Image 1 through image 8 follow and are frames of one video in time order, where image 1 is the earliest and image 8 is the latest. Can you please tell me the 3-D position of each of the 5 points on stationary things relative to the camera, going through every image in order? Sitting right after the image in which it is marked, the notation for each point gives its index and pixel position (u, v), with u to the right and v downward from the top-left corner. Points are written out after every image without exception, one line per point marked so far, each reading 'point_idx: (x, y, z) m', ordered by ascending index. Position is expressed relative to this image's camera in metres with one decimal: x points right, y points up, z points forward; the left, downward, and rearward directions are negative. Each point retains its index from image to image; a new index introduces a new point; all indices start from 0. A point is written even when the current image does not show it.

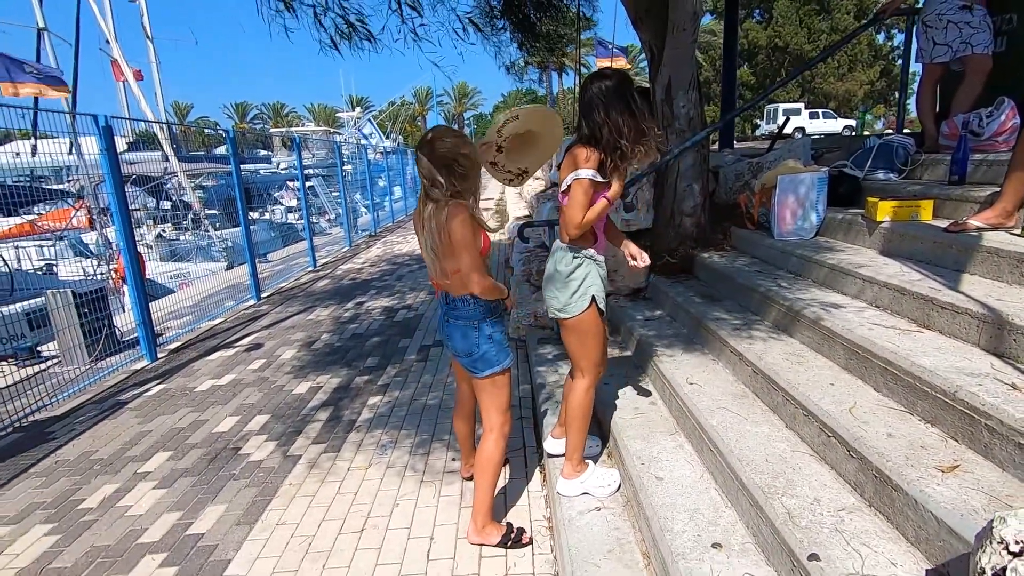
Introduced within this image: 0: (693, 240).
0: (+1.8, +0.5, +5.3) m
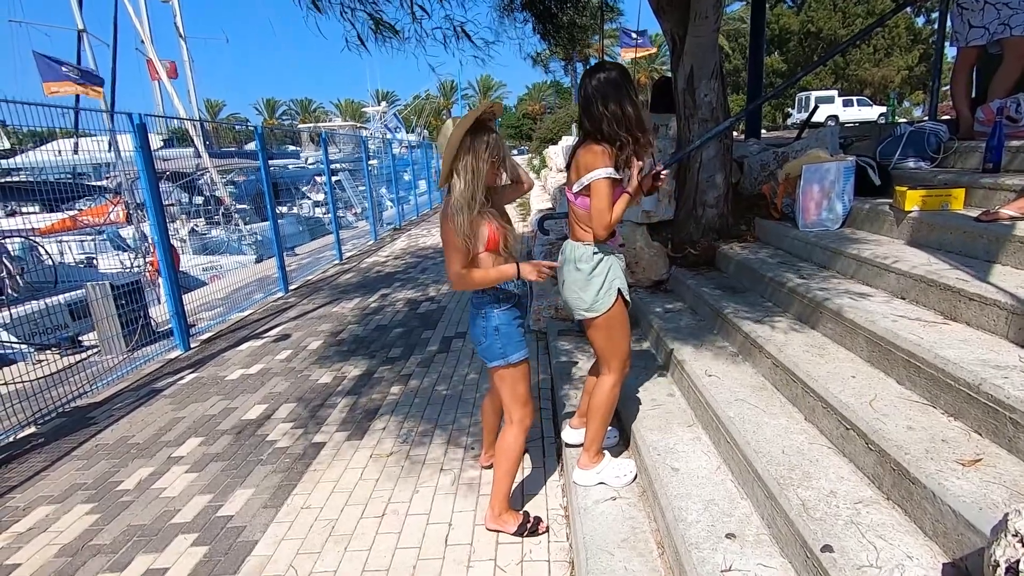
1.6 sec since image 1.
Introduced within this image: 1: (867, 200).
0: (+2.0, +0.5, +5.2) m
1: (+2.9, +0.7, +4.3) m
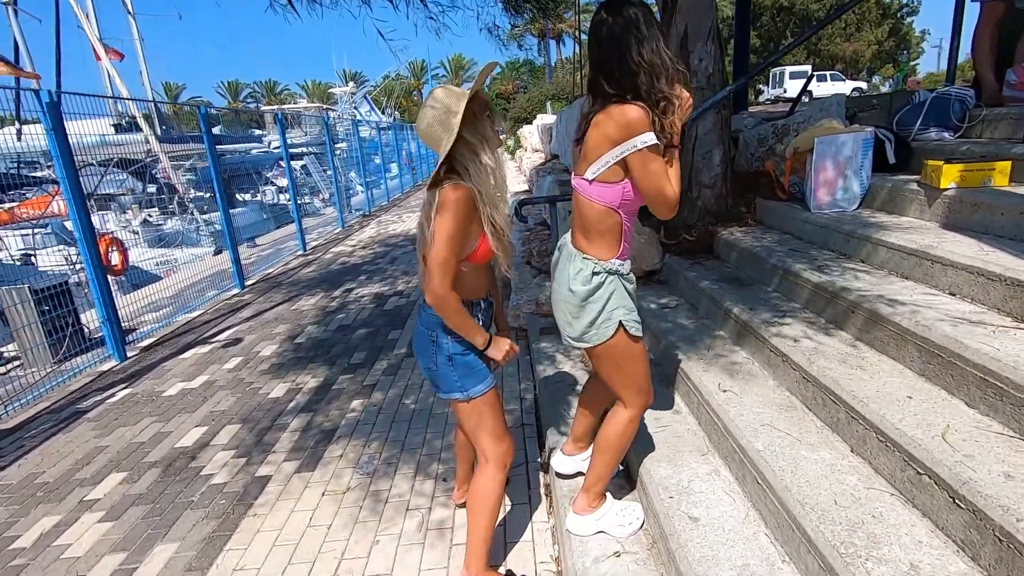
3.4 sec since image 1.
0: (+1.7, +0.6, +4.7) m
1: (+2.7, +0.8, +3.8) m
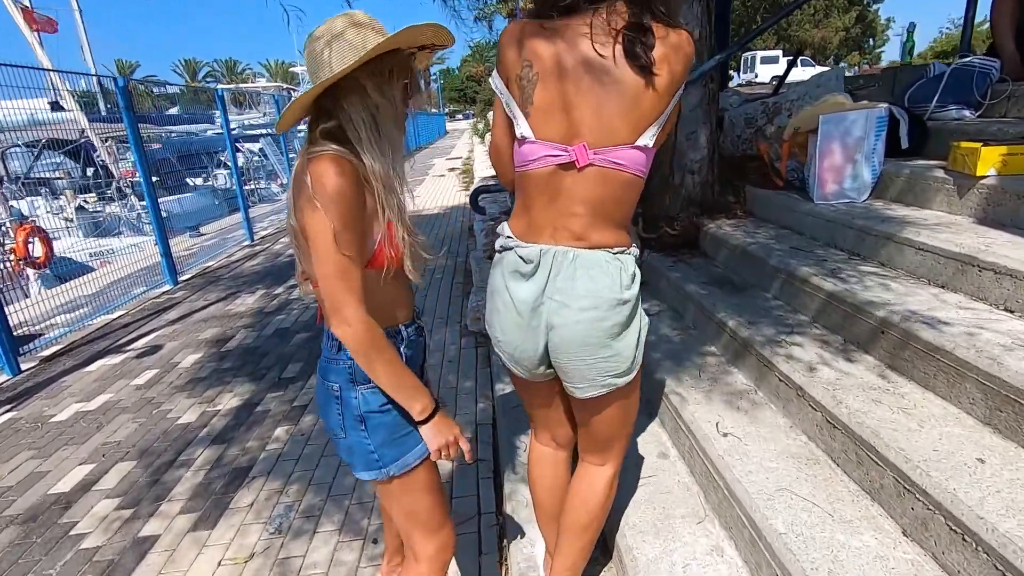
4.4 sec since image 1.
0: (+1.4, +0.6, +4.1) m
1: (+2.4, +0.8, +3.3) m
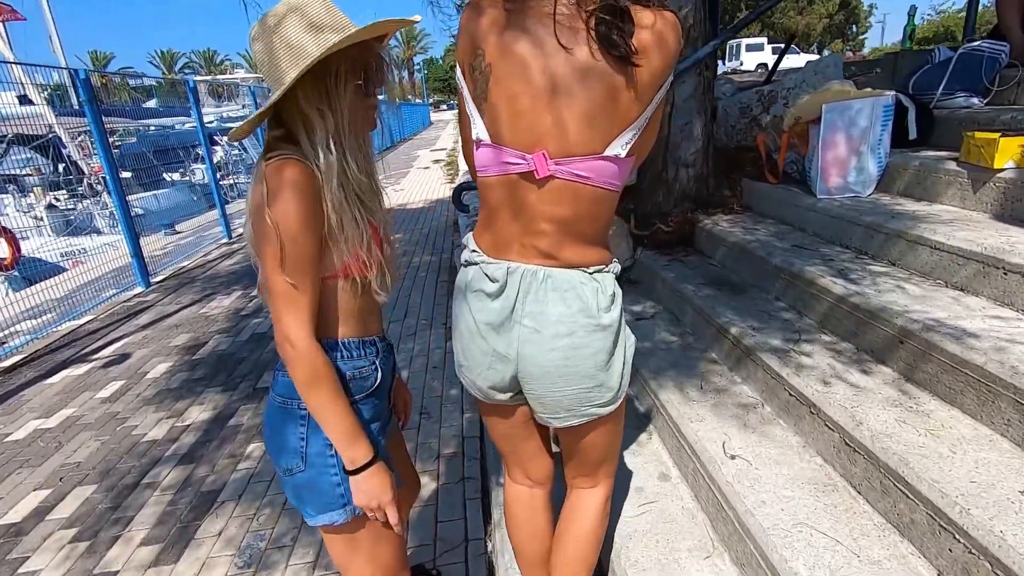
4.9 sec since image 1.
0: (+1.3, +0.6, +3.9) m
1: (+2.3, +0.8, +3.1) m
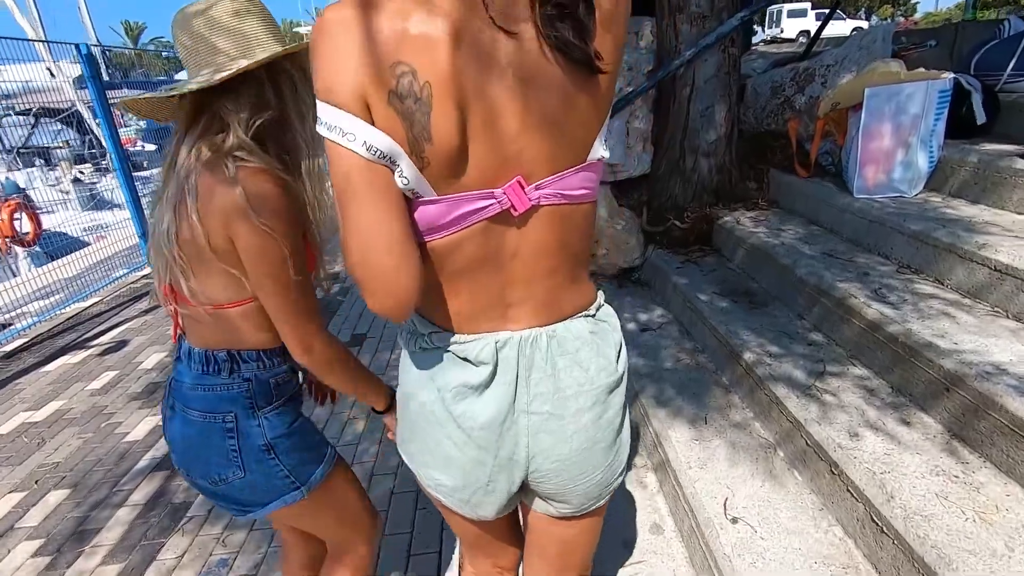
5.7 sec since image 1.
0: (+1.3, +0.6, +3.5) m
1: (+2.2, +0.7, +2.7) m
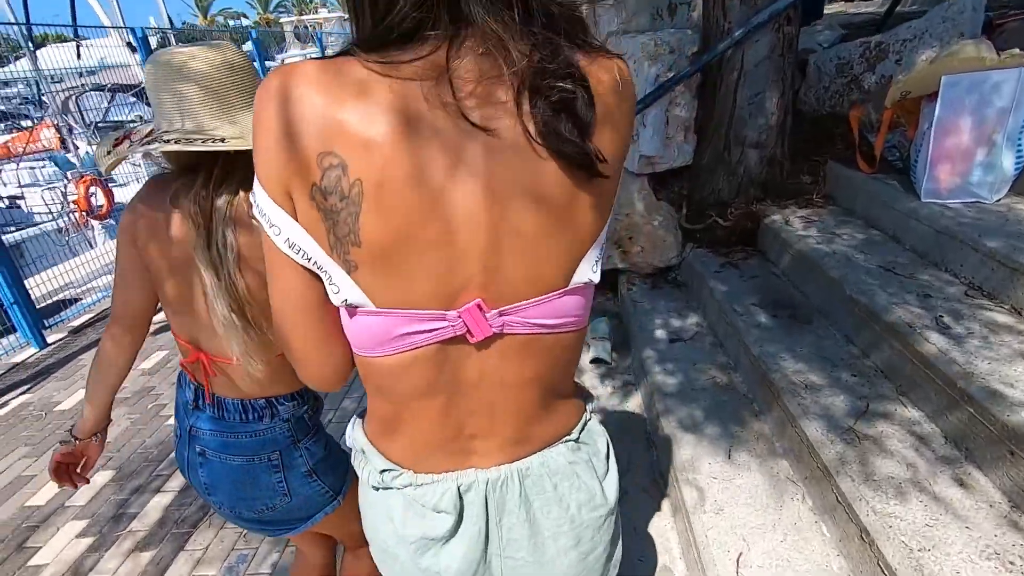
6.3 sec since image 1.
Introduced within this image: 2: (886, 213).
0: (+1.5, +0.6, +3.2) m
1: (+2.3, +0.6, +2.3) m
2: (+1.8, +0.4, +2.6) m
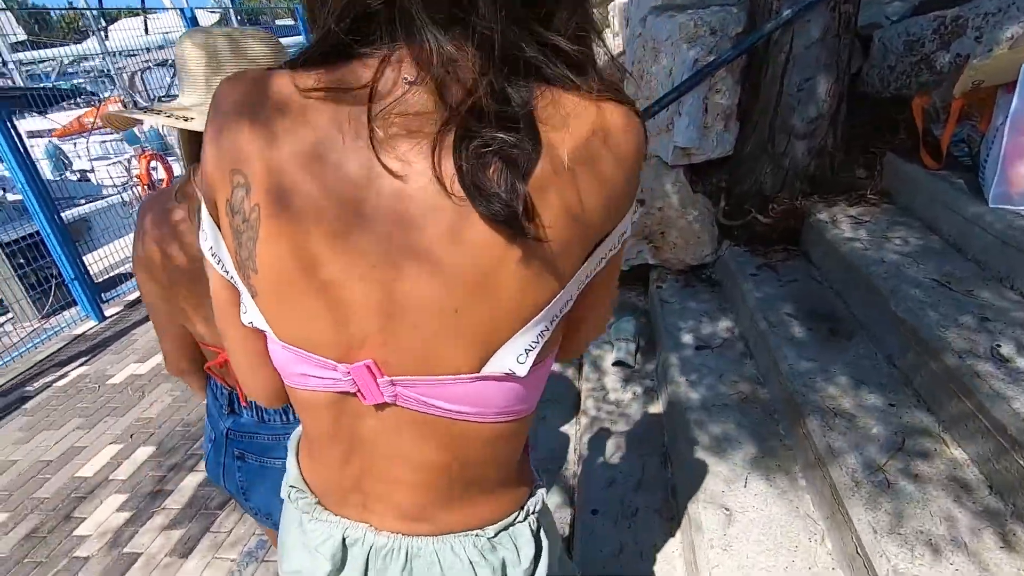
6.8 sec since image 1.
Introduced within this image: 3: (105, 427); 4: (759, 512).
0: (+1.6, +0.6, +2.9) m
1: (+2.4, +0.5, +1.9) m
2: (+1.9, +0.3, +2.3) m
3: (-2.8, -1.0, +3.7) m
4: (+0.8, -0.7, +1.8) m
